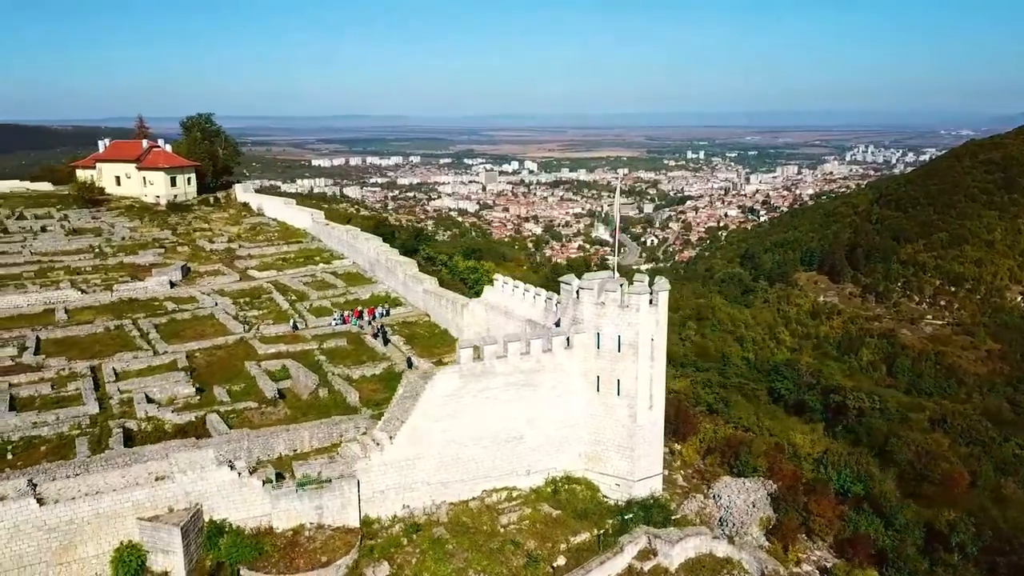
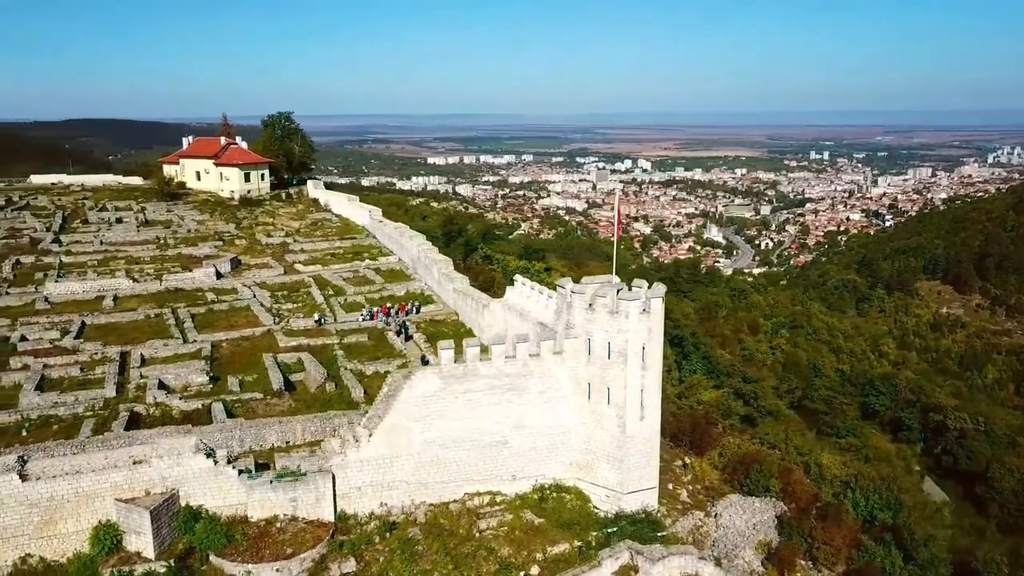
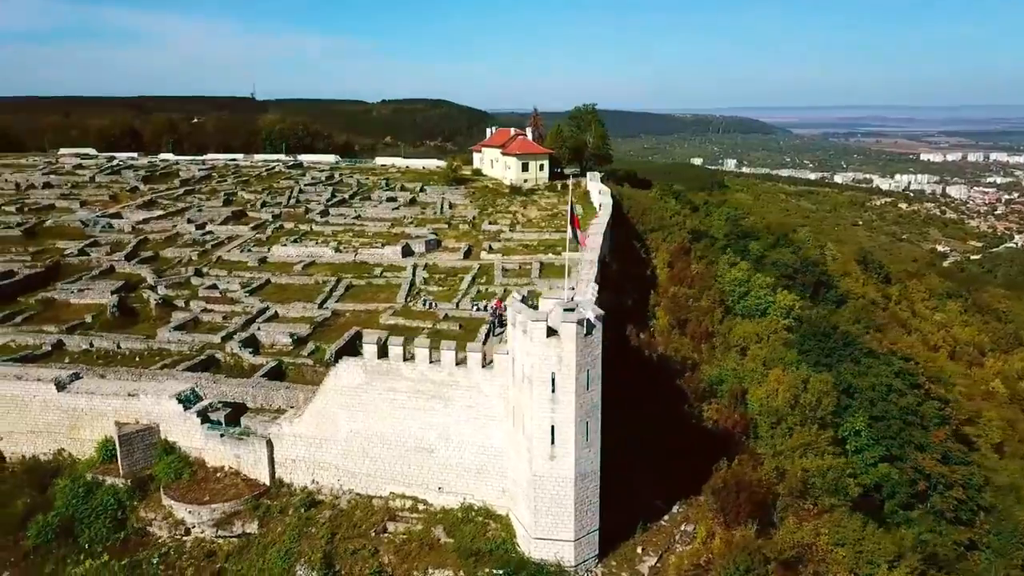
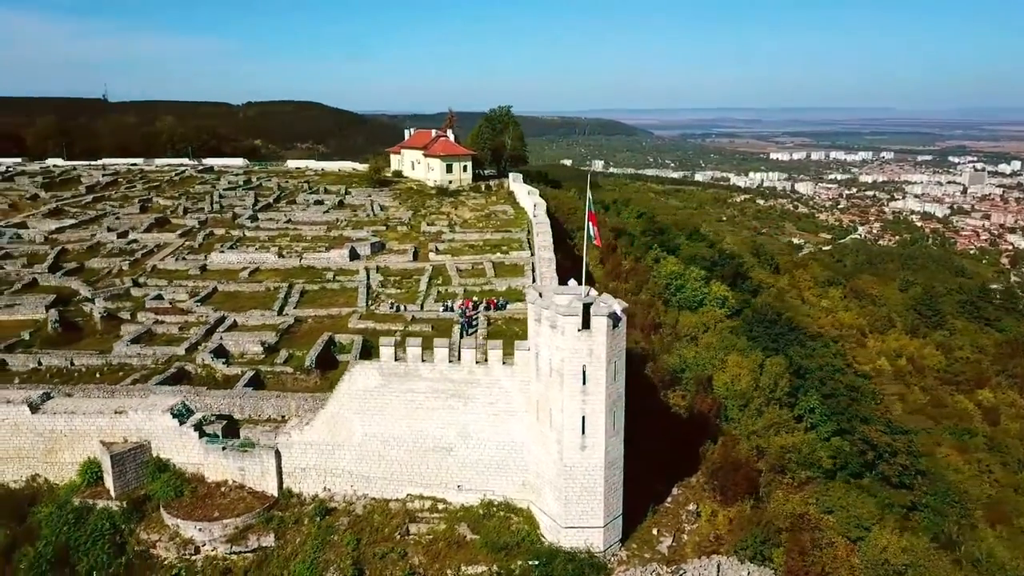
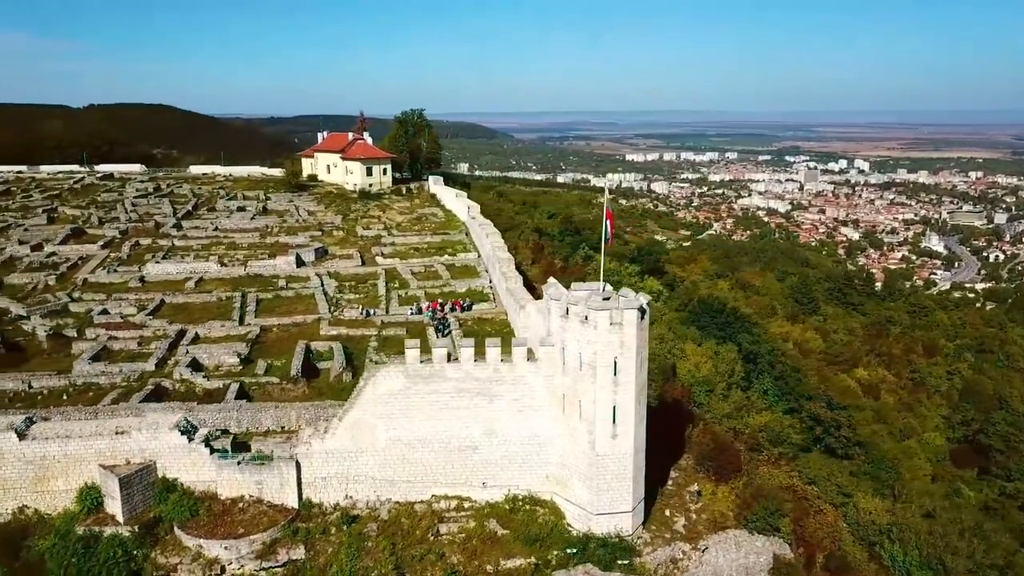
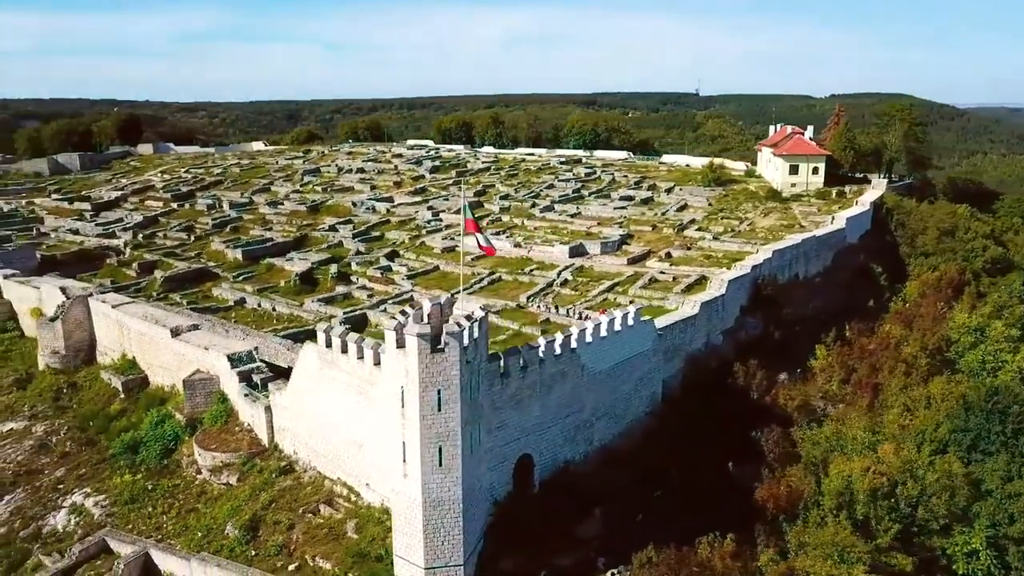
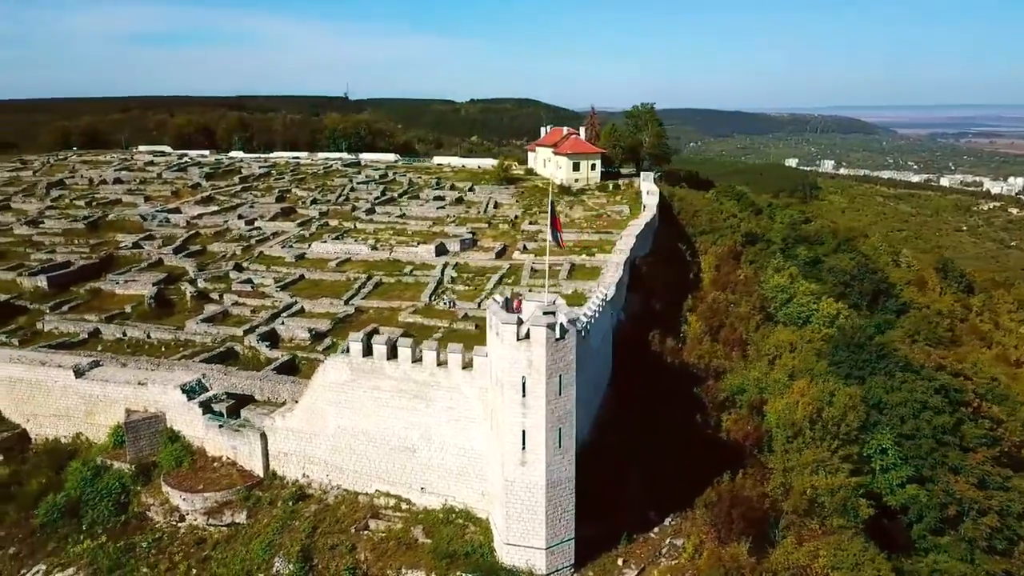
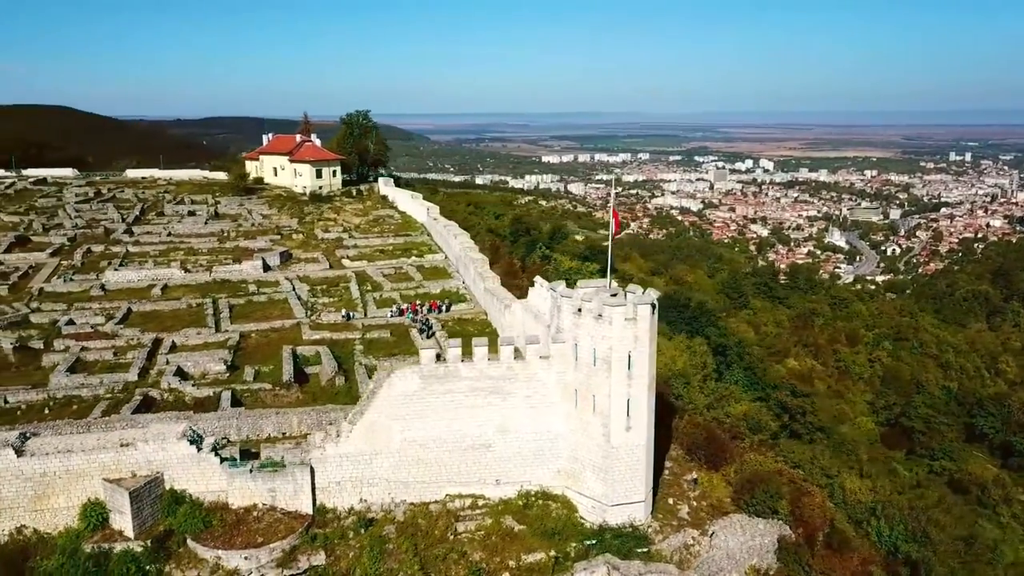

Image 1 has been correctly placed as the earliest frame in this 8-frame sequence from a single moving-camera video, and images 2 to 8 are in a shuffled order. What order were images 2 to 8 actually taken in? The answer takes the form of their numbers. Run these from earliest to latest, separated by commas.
2, 8, 5, 4, 3, 7, 6
